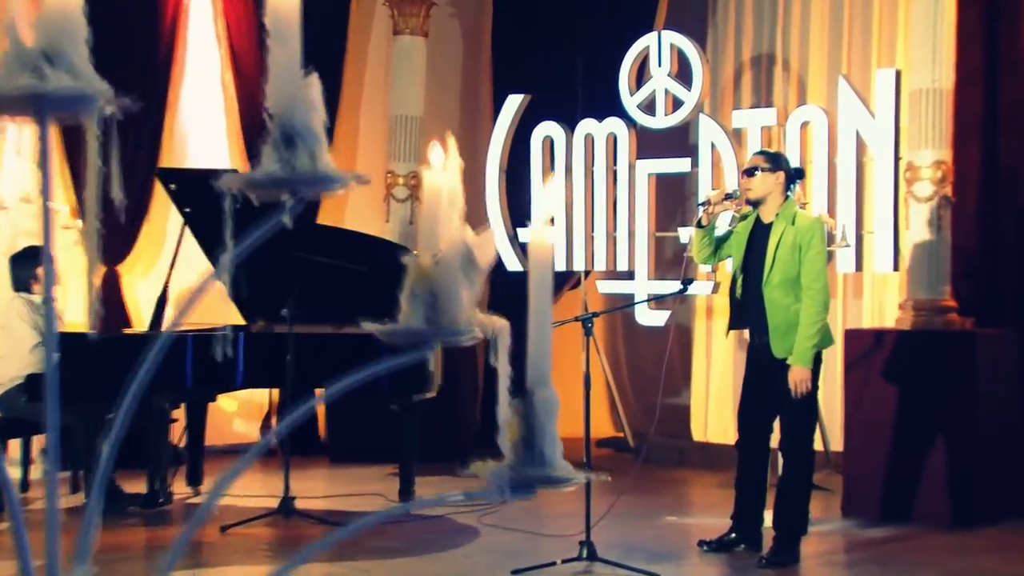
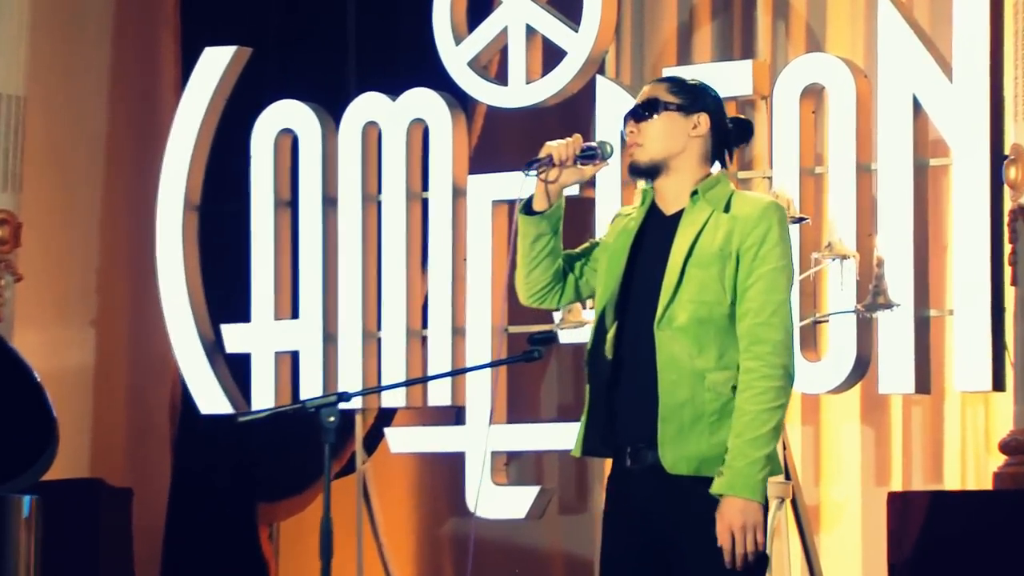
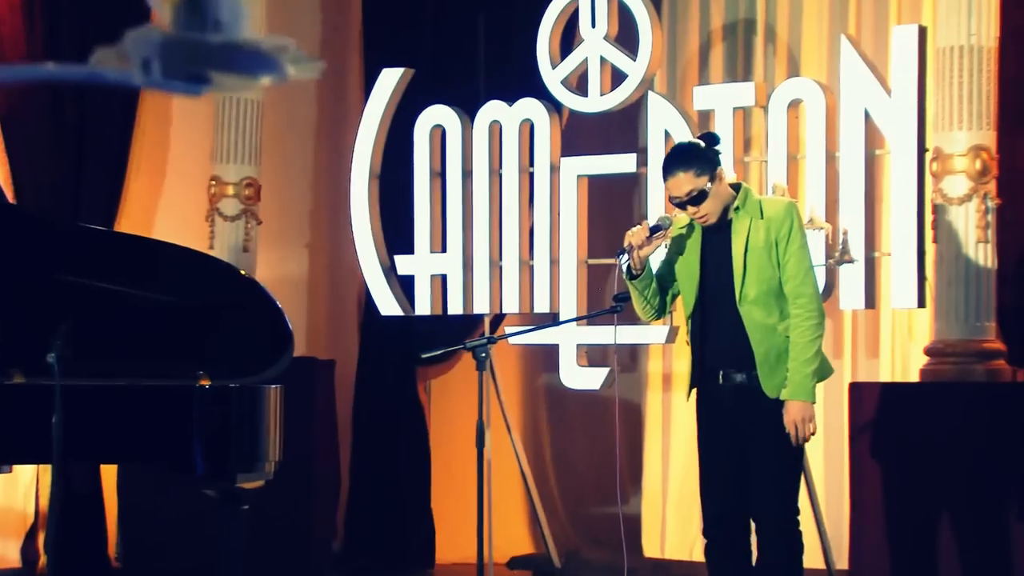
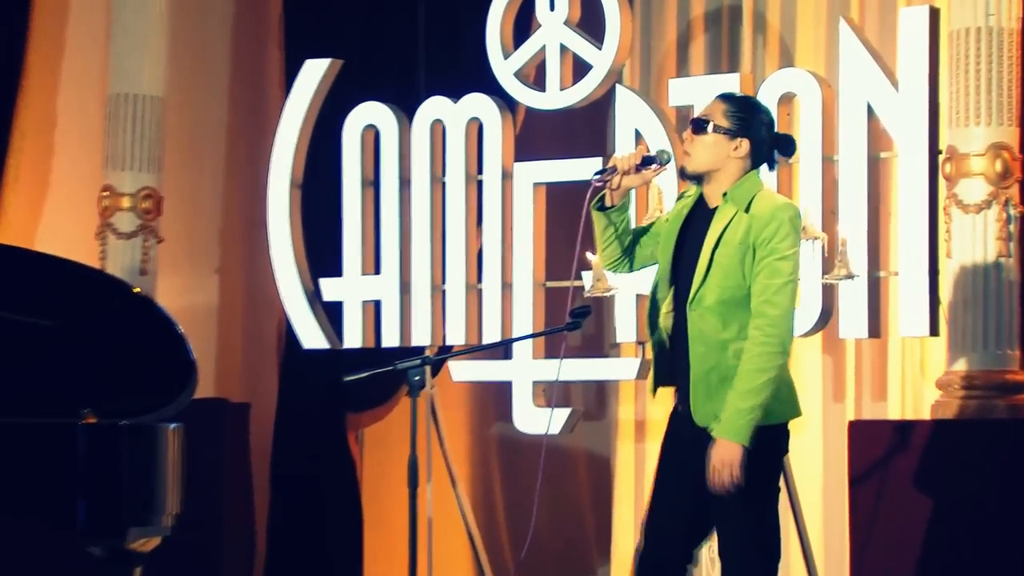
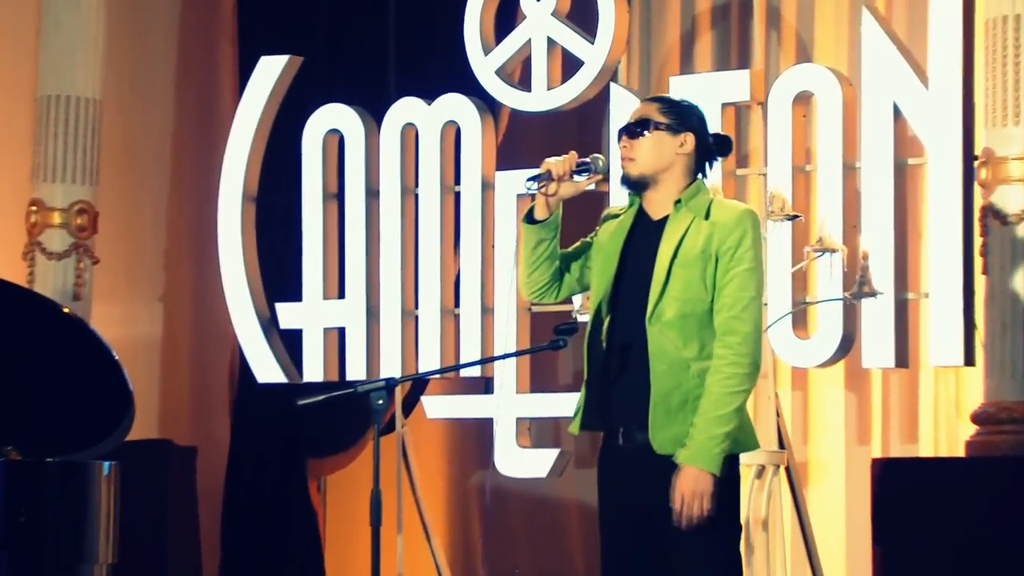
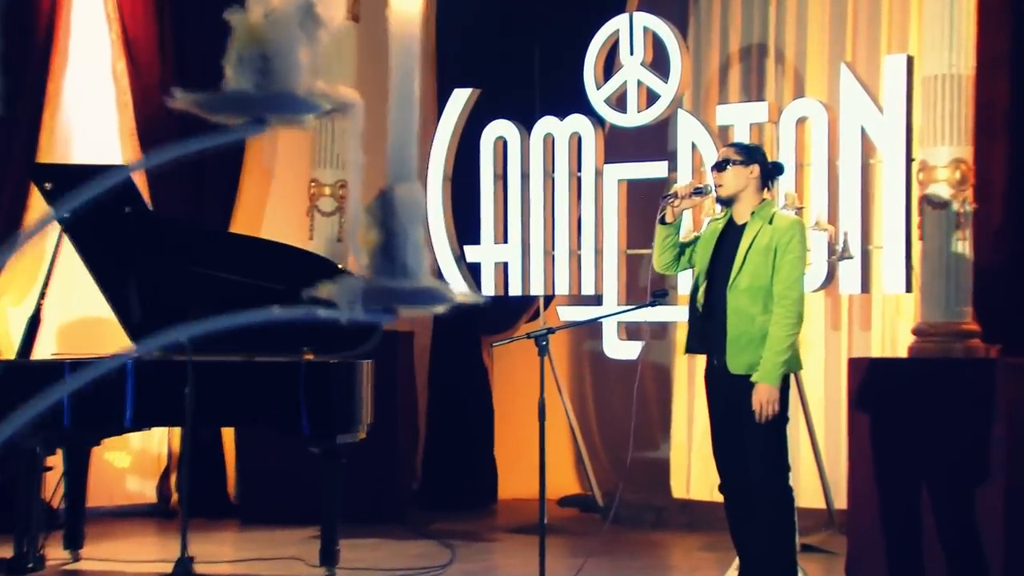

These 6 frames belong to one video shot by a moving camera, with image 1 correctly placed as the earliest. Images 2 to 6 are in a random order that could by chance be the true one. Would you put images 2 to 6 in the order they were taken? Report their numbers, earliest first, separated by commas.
6, 3, 4, 5, 2
